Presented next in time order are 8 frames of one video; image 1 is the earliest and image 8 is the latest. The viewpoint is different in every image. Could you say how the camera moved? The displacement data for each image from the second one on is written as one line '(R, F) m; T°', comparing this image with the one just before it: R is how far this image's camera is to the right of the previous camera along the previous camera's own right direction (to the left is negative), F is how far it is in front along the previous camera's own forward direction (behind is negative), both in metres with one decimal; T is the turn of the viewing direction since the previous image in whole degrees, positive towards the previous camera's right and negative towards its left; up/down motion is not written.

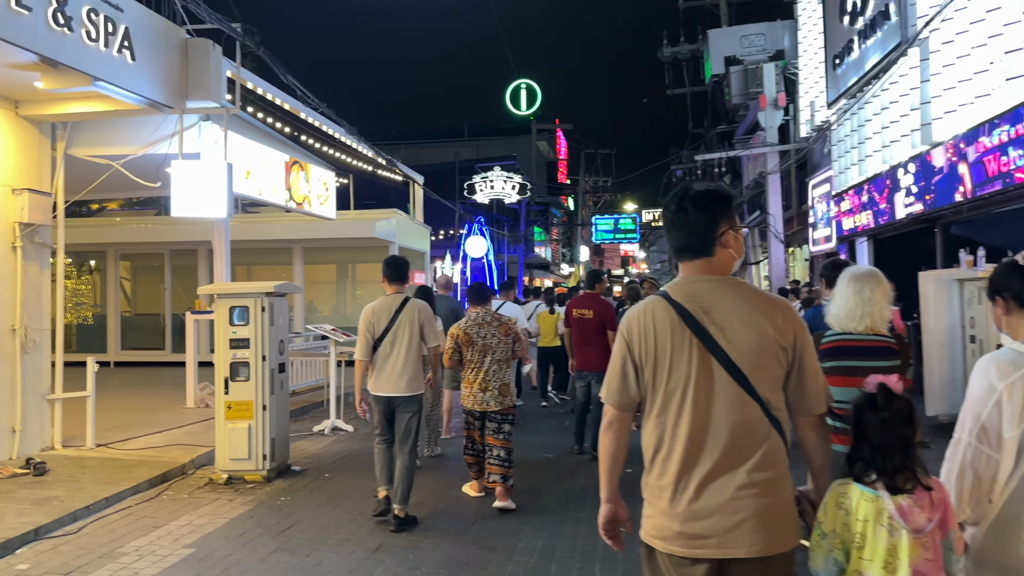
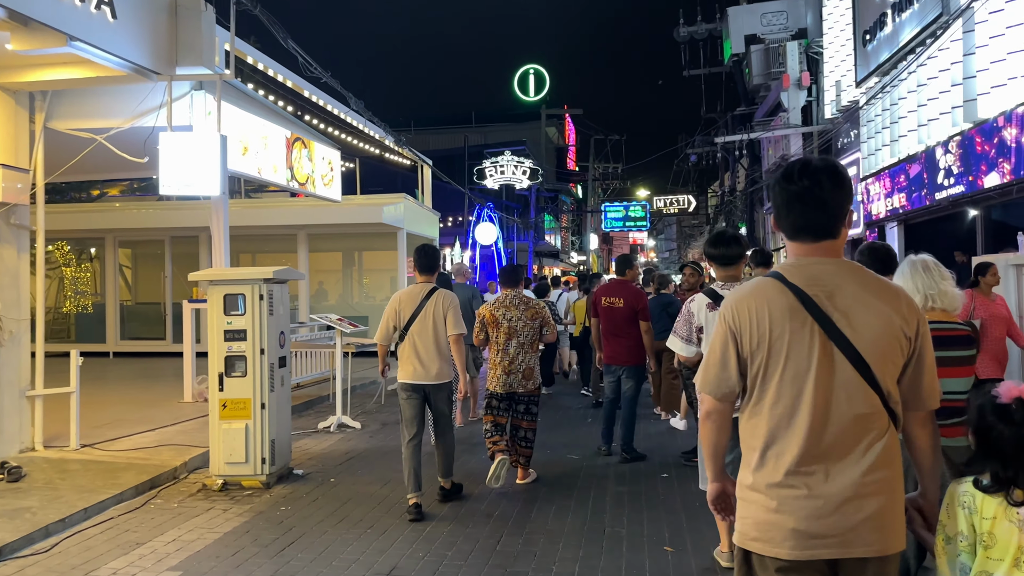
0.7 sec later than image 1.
(-0.1, +0.7) m; 0°
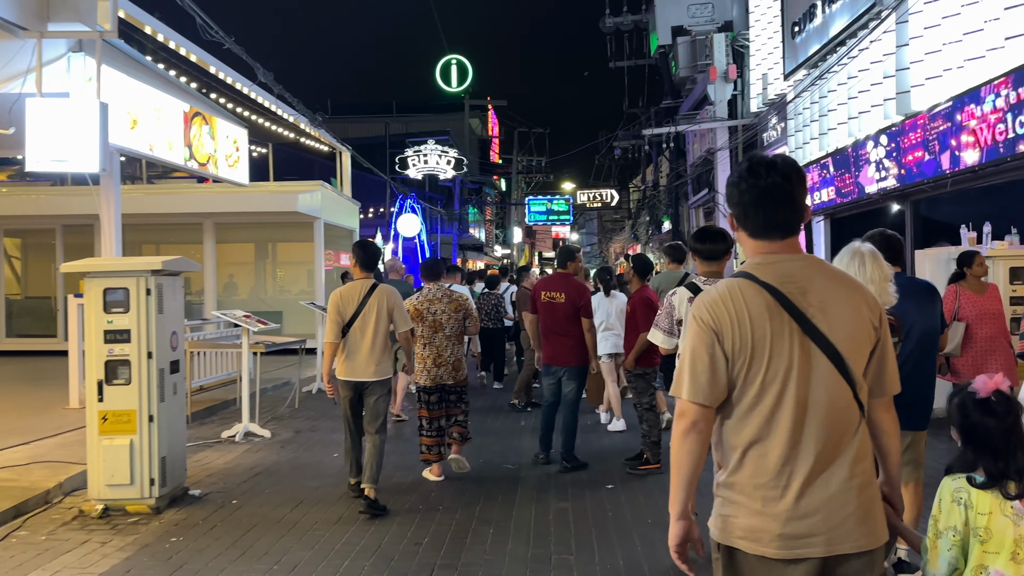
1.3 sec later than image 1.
(-0.1, +0.6) m; +6°
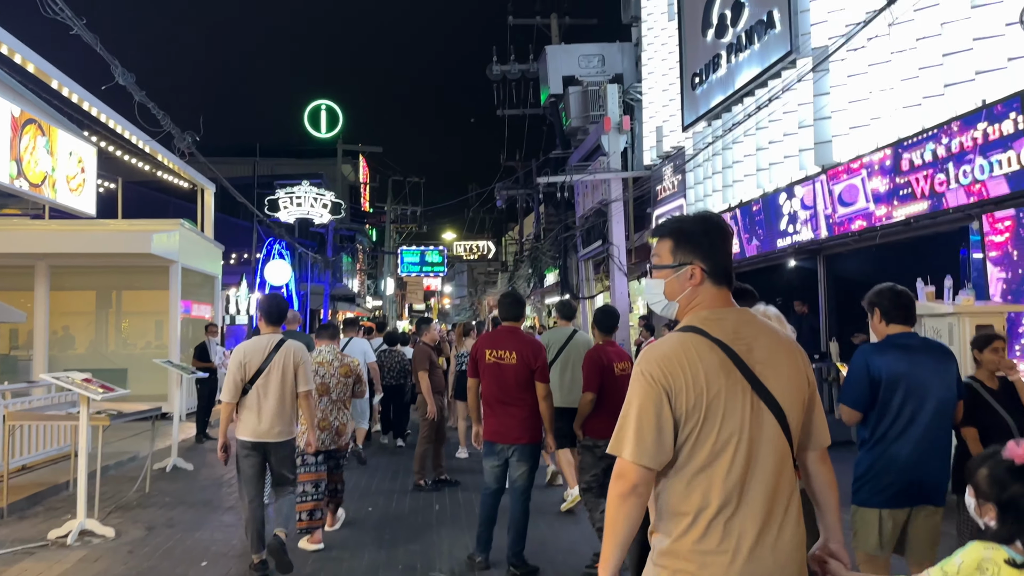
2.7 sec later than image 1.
(-0.5, +1.2) m; +10°
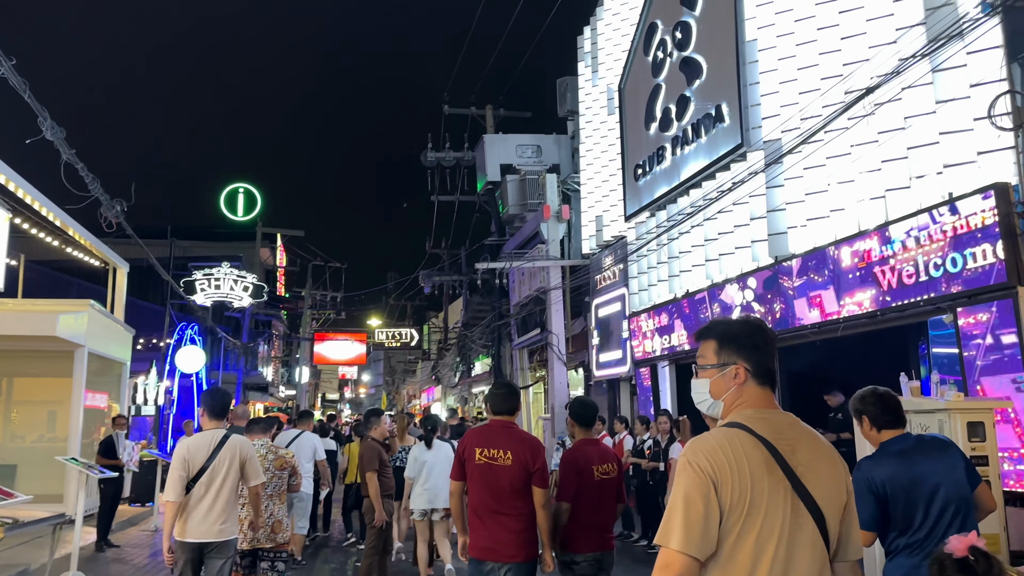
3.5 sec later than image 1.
(-0.4, +0.6) m; +6°
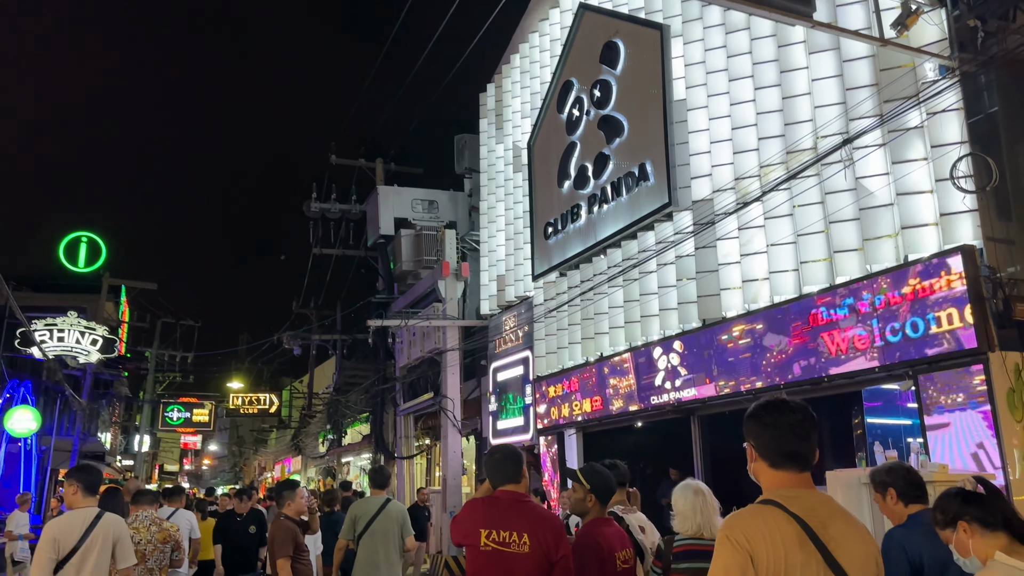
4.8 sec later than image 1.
(-0.7, +0.9) m; +10°
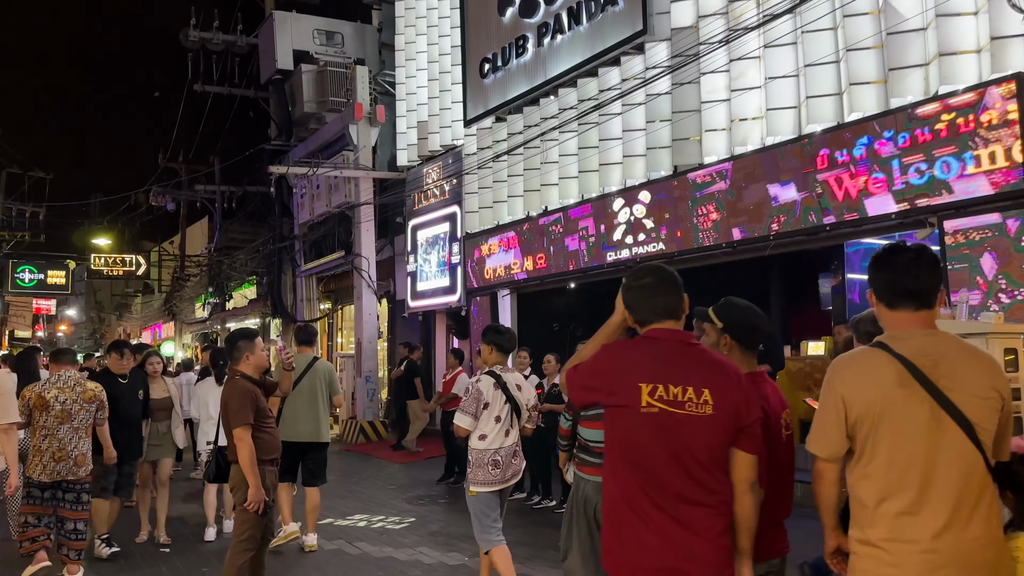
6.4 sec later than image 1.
(-0.9, +1.2) m; +9°
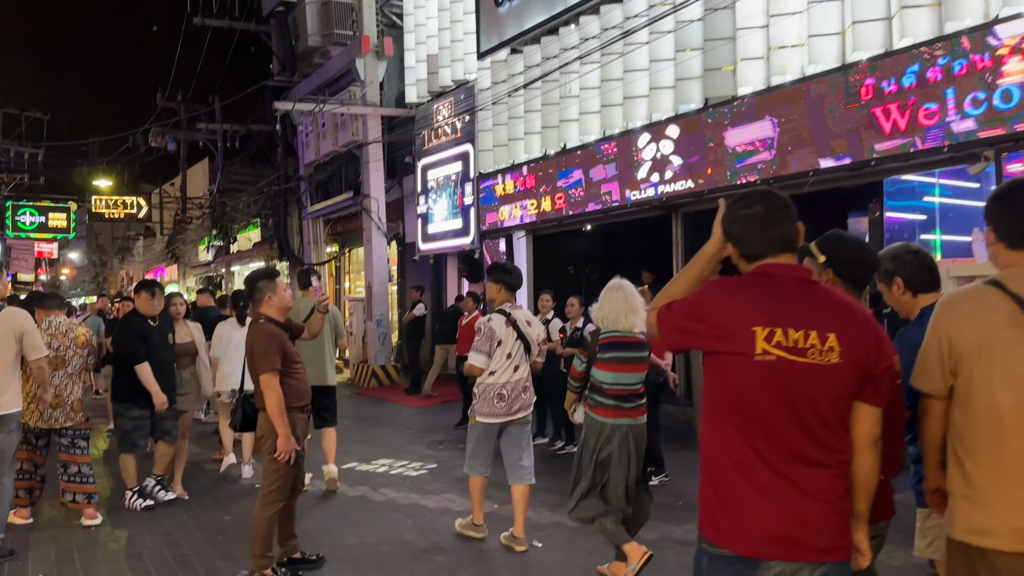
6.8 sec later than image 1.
(-0.2, +0.3) m; 0°
